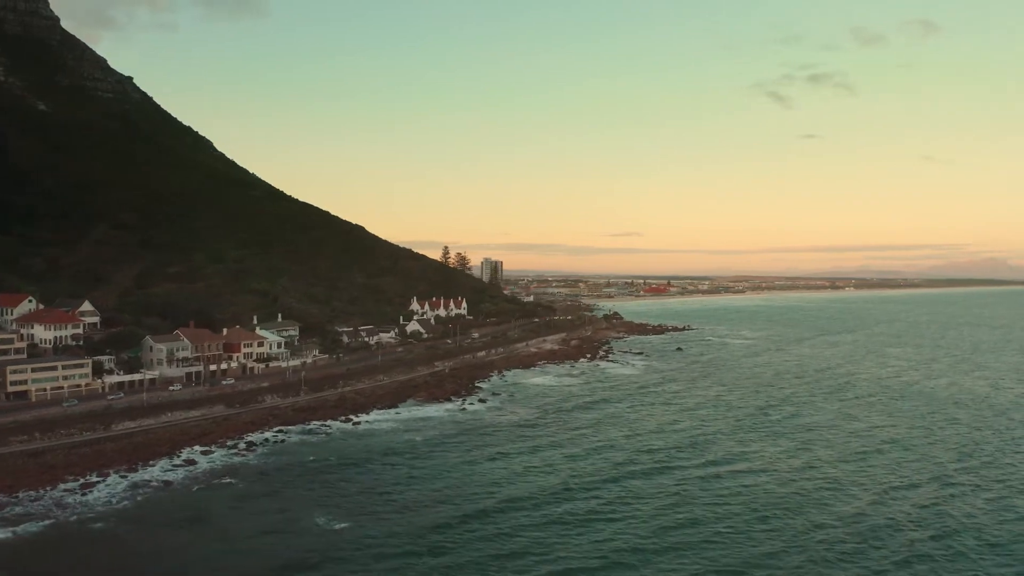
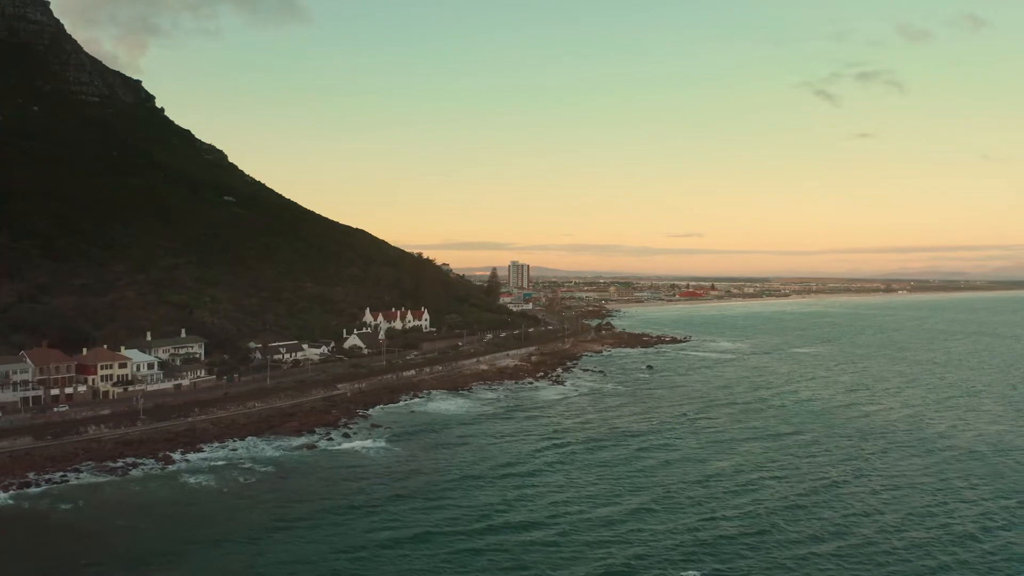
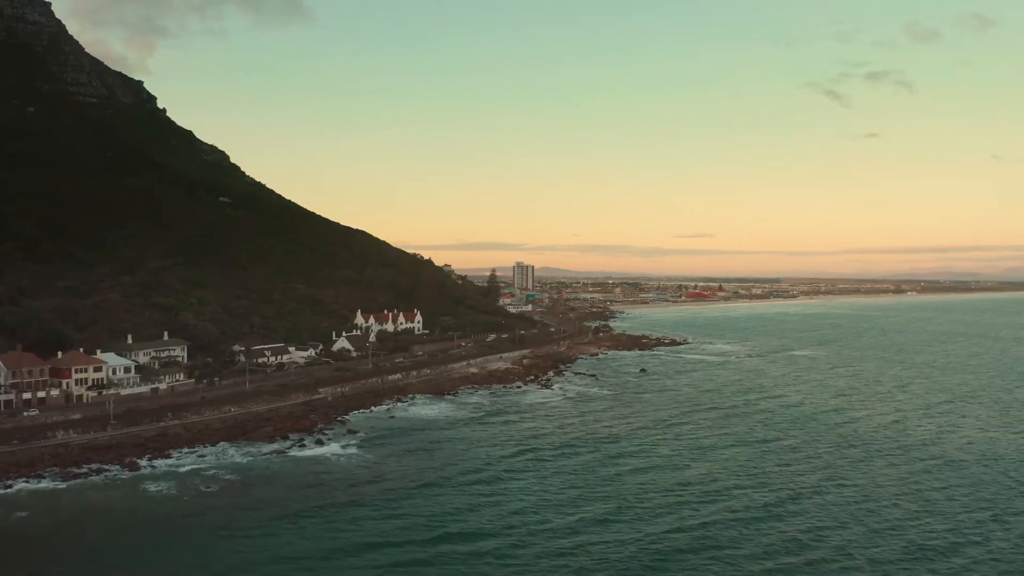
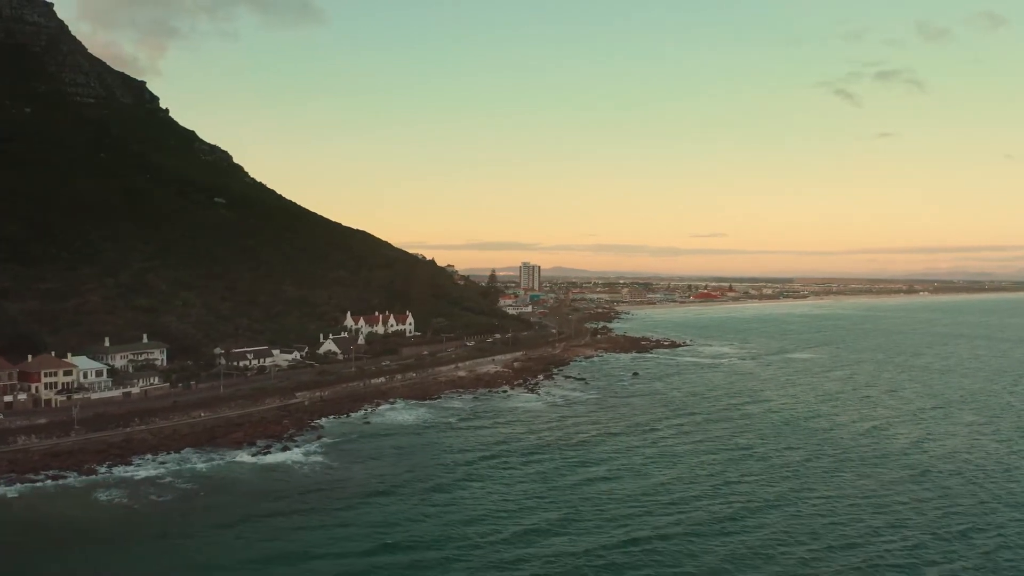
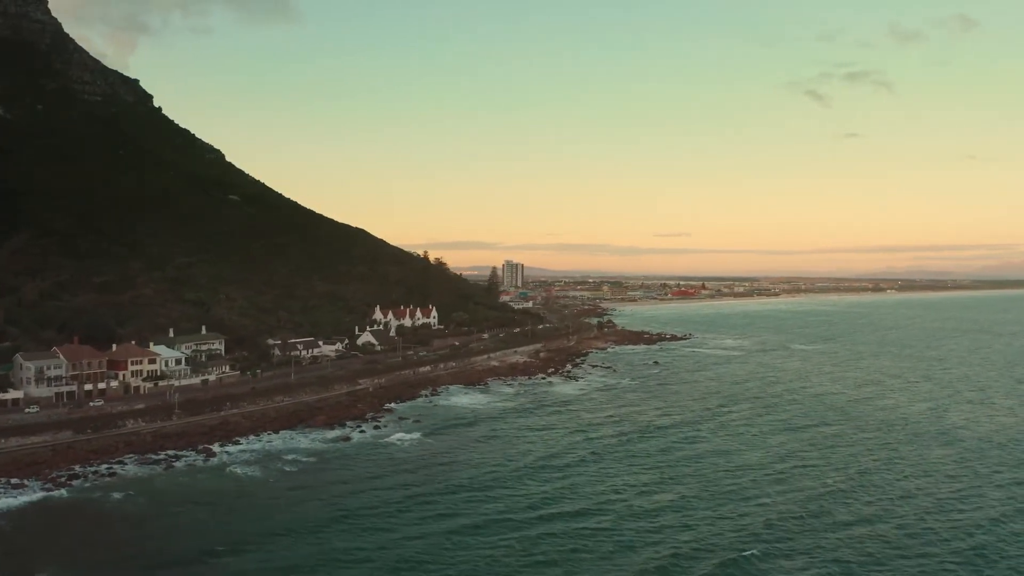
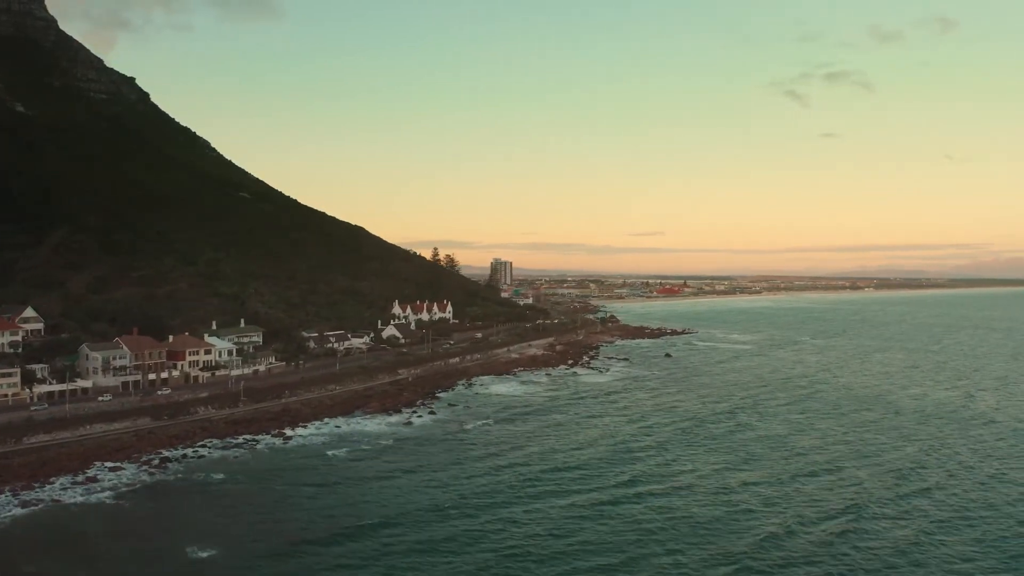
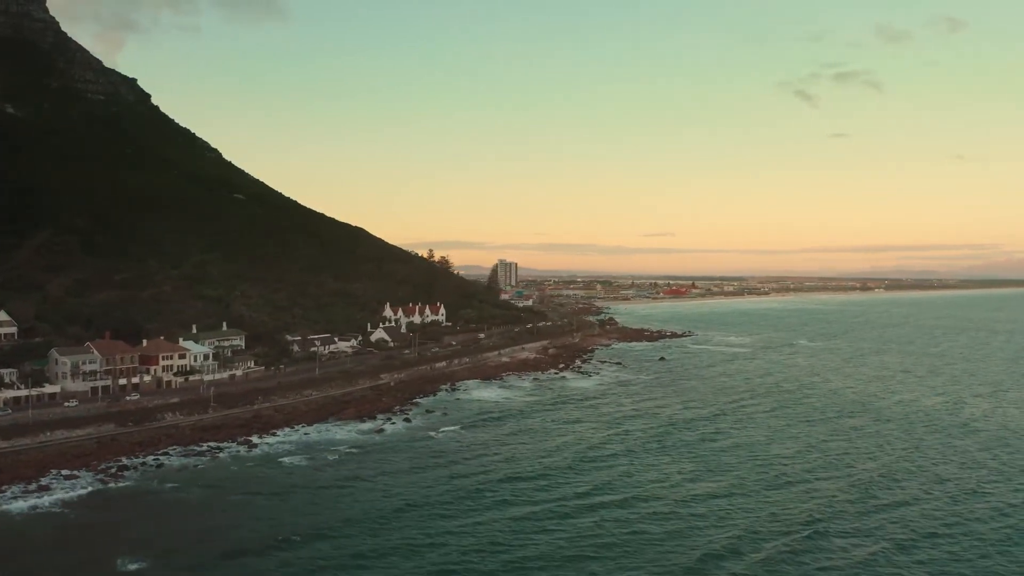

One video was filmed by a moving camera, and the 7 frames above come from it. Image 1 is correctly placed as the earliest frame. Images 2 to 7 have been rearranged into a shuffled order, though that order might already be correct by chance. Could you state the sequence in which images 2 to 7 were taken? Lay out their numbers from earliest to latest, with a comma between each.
6, 7, 5, 2, 3, 4
